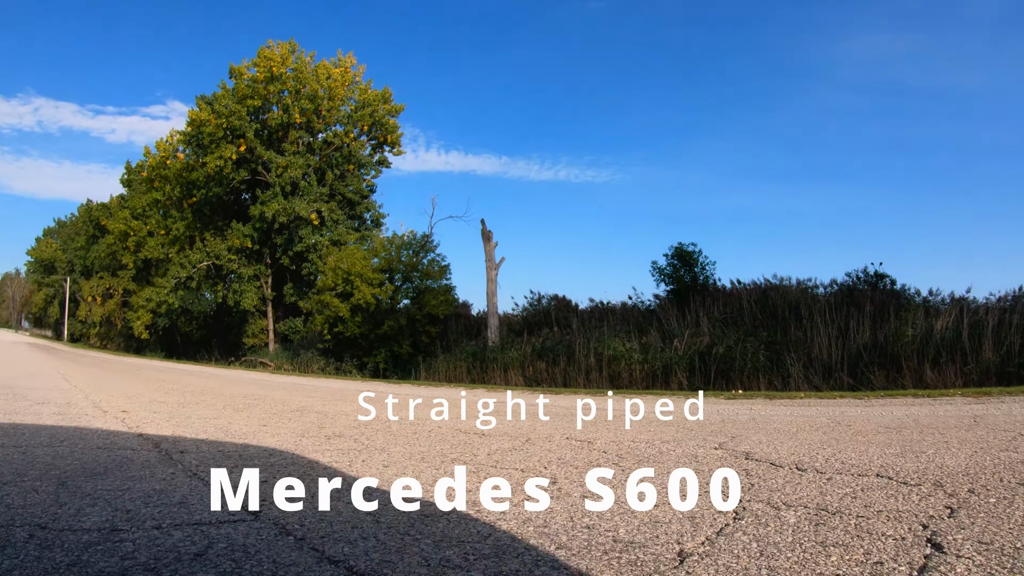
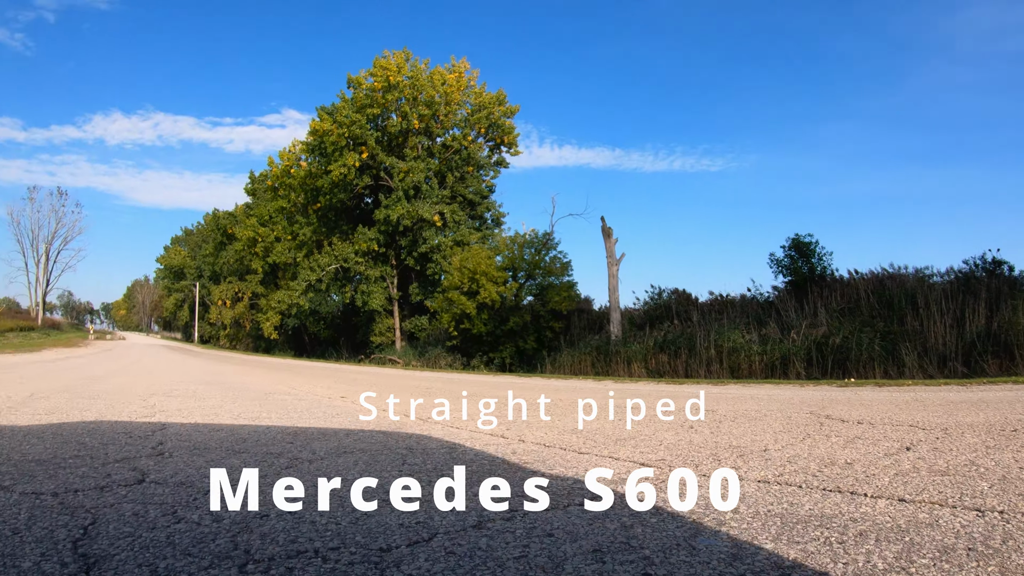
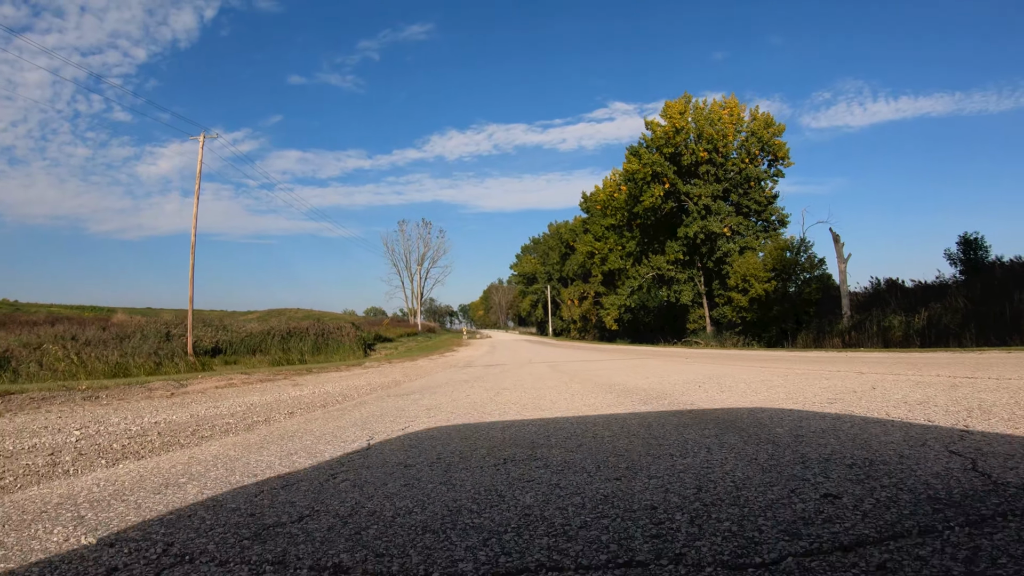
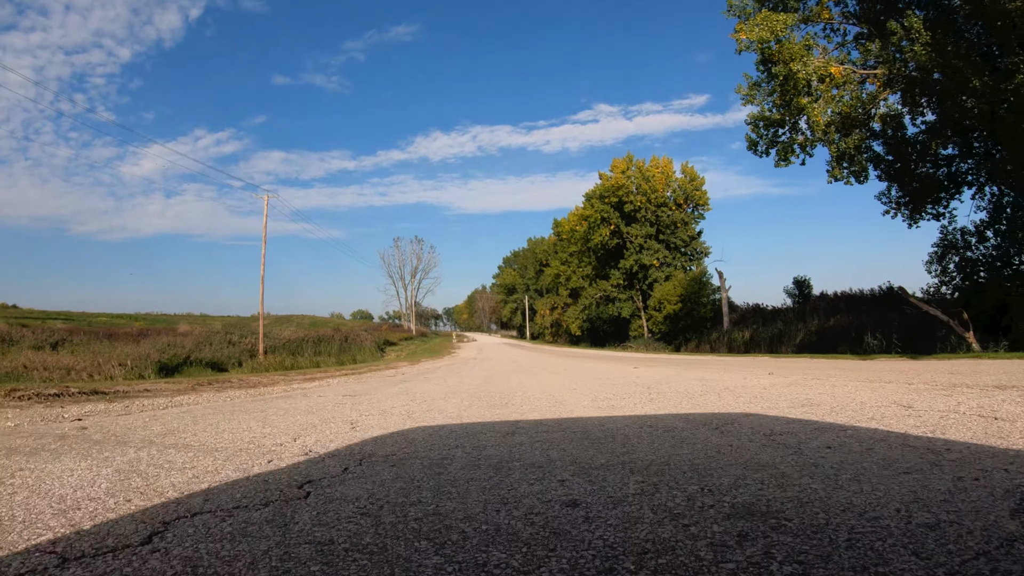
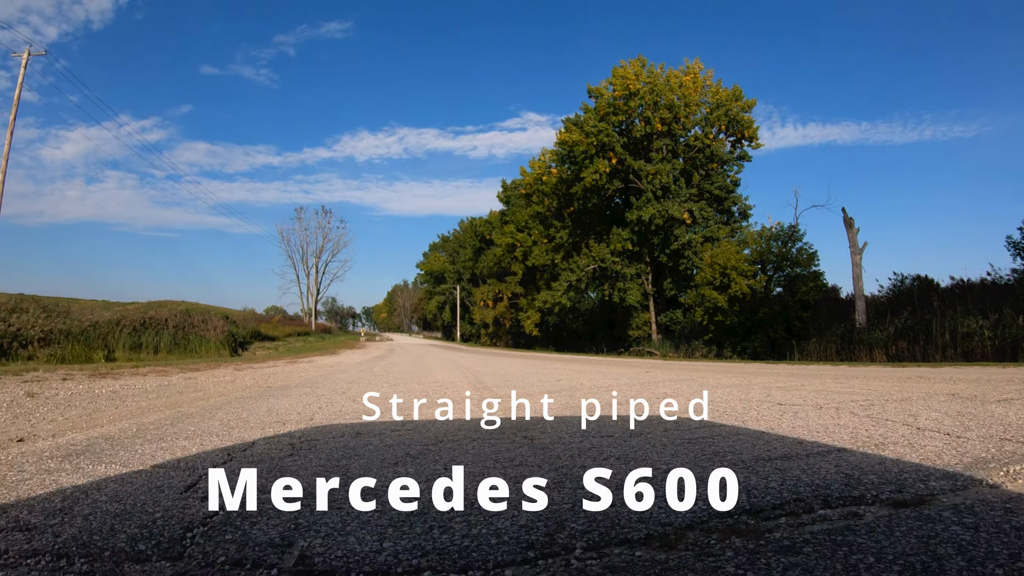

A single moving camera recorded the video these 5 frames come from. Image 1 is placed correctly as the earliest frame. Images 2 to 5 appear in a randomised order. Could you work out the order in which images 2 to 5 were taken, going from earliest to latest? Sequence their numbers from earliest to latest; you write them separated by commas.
2, 5, 3, 4
